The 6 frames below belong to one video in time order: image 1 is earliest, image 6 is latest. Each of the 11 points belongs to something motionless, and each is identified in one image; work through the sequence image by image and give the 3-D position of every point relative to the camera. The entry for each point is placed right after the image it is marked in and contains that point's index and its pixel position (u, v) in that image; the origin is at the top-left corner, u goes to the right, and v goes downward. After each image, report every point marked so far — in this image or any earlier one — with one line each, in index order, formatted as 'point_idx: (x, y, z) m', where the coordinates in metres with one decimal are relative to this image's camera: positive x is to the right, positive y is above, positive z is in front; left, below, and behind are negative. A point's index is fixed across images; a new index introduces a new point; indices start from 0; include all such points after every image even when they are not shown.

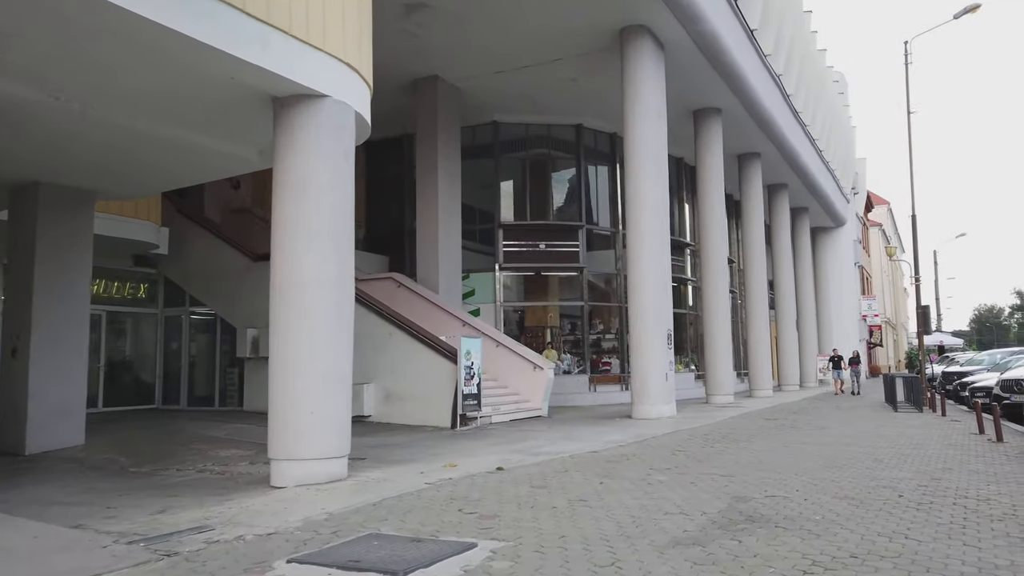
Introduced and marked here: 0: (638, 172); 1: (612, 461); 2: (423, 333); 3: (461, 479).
0: (+3.0, +2.8, +18.6) m
1: (+1.3, -2.3, +10.0) m
2: (-1.8, -0.9, +15.6) m
3: (-0.6, -2.0, +8.1) m
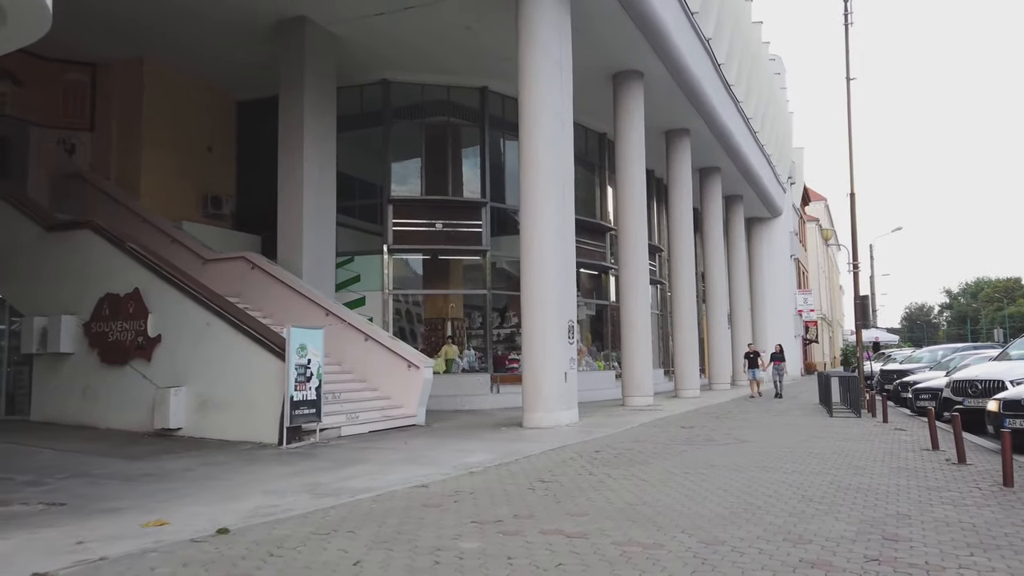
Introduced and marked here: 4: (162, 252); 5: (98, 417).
0: (+0.4, +3.2, +15.5) m
1: (-0.7, -1.9, +6.9) m
2: (-4.2, -0.5, +12.2) m
3: (-2.5, -1.7, +4.9) m
4: (-8.0, +0.8, +17.6) m
5: (-7.0, -2.2, +13.1) m
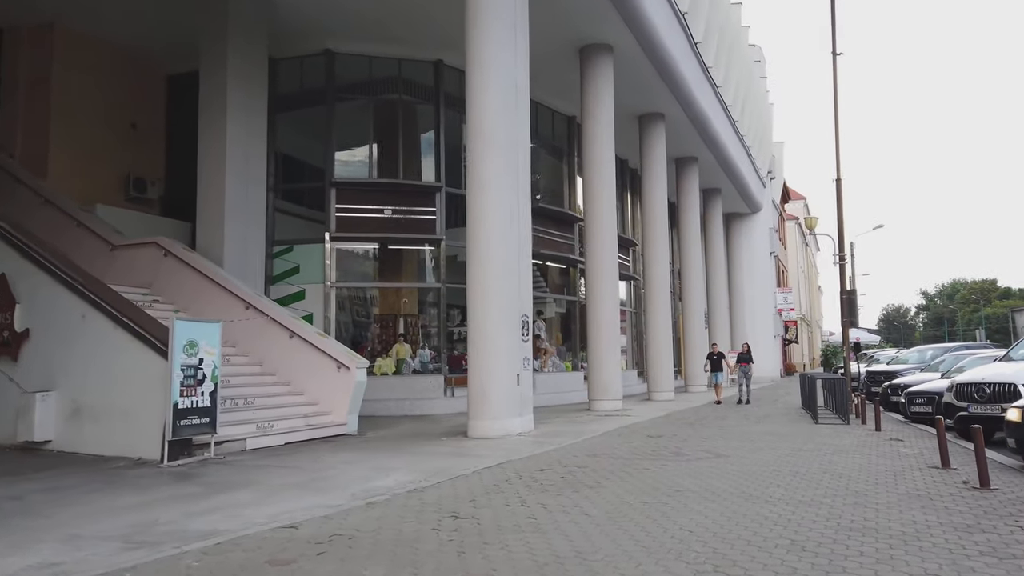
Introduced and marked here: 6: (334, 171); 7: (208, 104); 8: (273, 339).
0: (-0.5, +3.3, +13.6) m
1: (-1.5, -1.7, +4.9) m
2: (-5.1, -0.3, +10.2) m
3: (-3.2, -1.5, +2.9) m
4: (-9.0, +1.0, +15.5) m
5: (-8.0, -2.0, +11.1) m
6: (-4.4, +2.9, +19.3) m
7: (-6.2, +3.8, +15.9) m
8: (-4.3, -0.9, +14.0) m
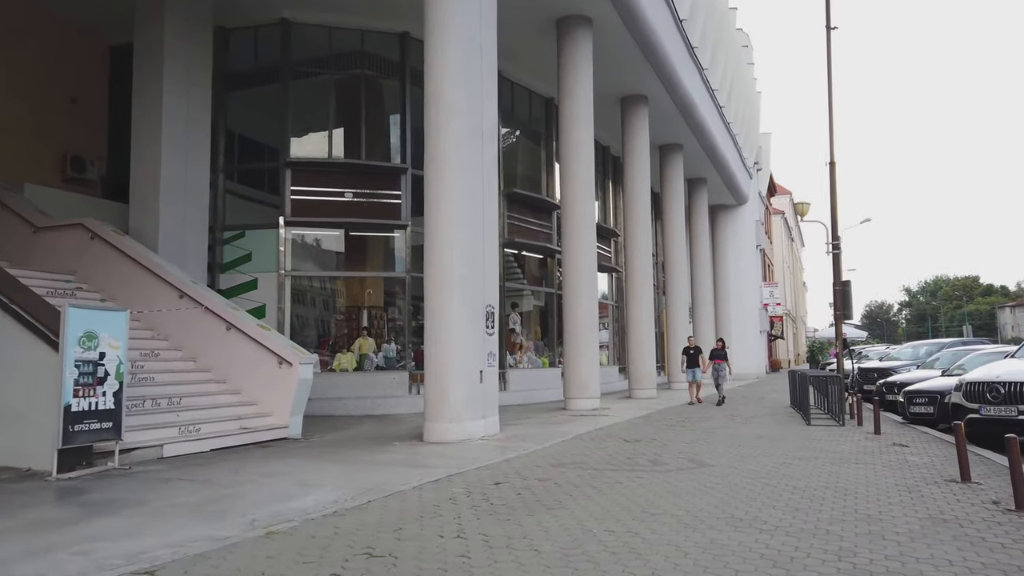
0: (-1.1, +3.5, +12.2) m
1: (-1.9, -1.6, +3.6) m
2: (-5.6, -0.1, +8.7) m
3: (-3.5, -1.3, +1.5) m
4: (-9.6, +1.3, +14.0) m
5: (-8.5, -1.8, +9.6) m
6: (-5.1, +3.2, +17.9) m
7: (-6.8, +4.0, +14.4) m
8: (-4.9, -0.7, +12.6) m
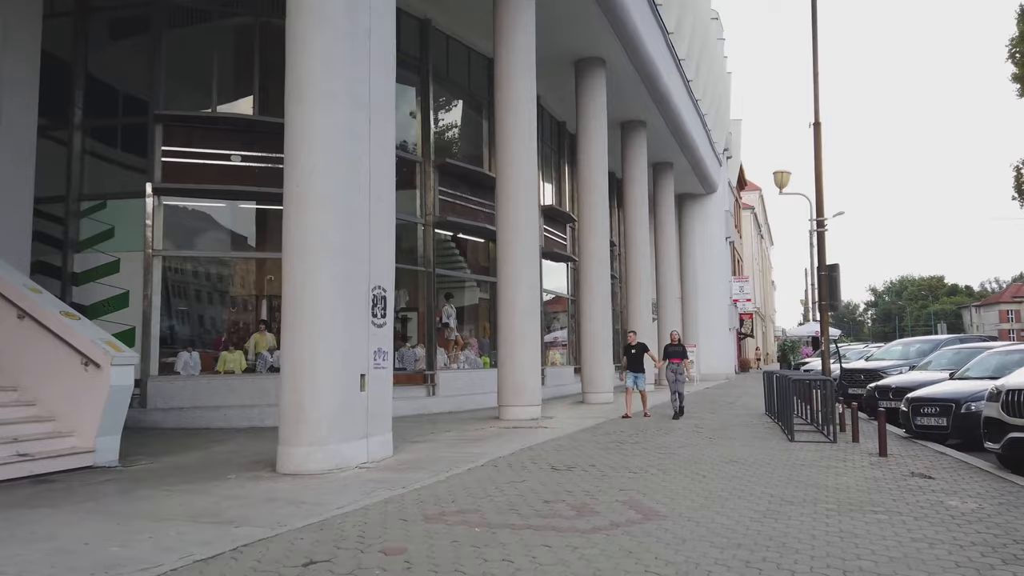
0: (-2.3, +3.8, +9.1) m
1: (-2.8, -1.3, +0.5) m
2: (-6.7, +0.2, +5.5) m
3: (-4.4, -1.1, -1.7) m
4: (-10.9, +1.6, +10.6) m
5: (-9.7, -1.5, +6.2) m
6: (-6.6, +3.5, +14.6) m
7: (-8.2, +4.3, +11.1) m
8: (-6.2, -0.4, +9.3) m
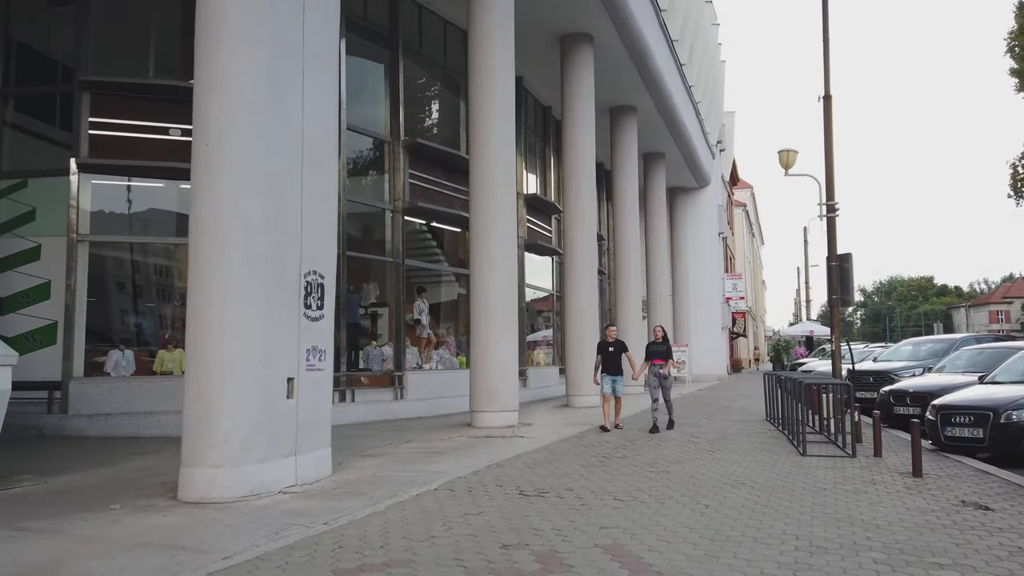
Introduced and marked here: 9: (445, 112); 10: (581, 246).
0: (-2.7, +4.0, +7.5) m
1: (-3.1, -1.2, -1.2) m
2: (-7.0, +0.3, +3.8) m
3: (-4.6, -0.9, -3.3) m
4: (-11.3, +1.8, +8.9) m
5: (-10.0, -1.3, +4.5) m
6: (-7.0, +3.7, +12.9) m
7: (-8.5, +4.5, +9.4) m
8: (-6.6, -0.2, +7.7) m
9: (-1.6, +4.3, +18.7) m
10: (+1.7, +1.1, +19.3) m
